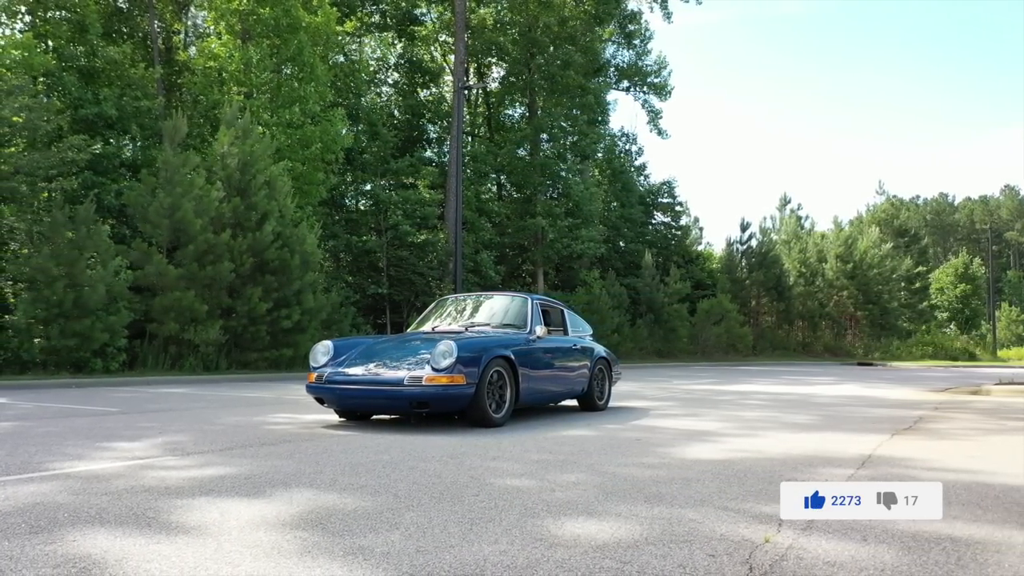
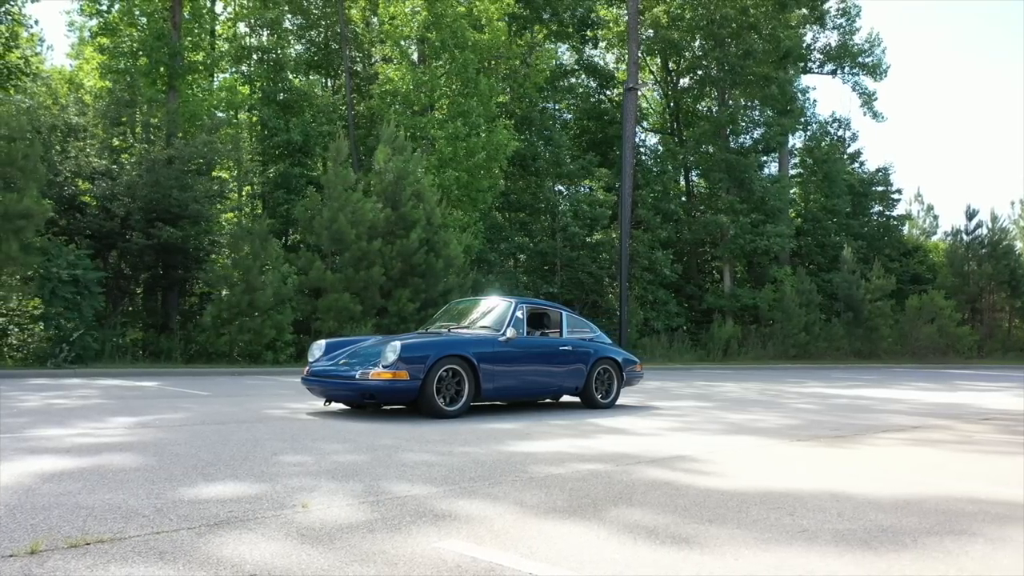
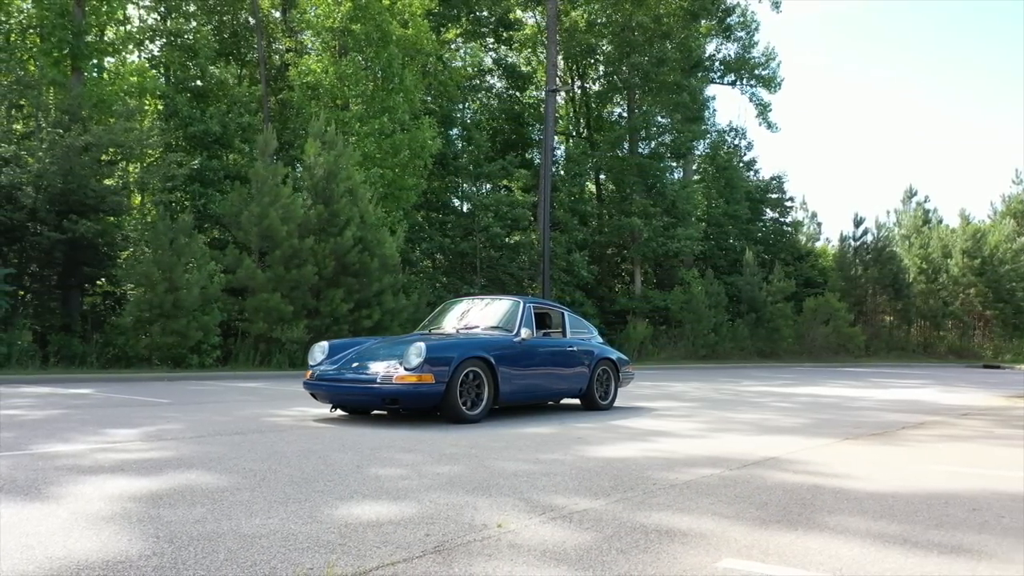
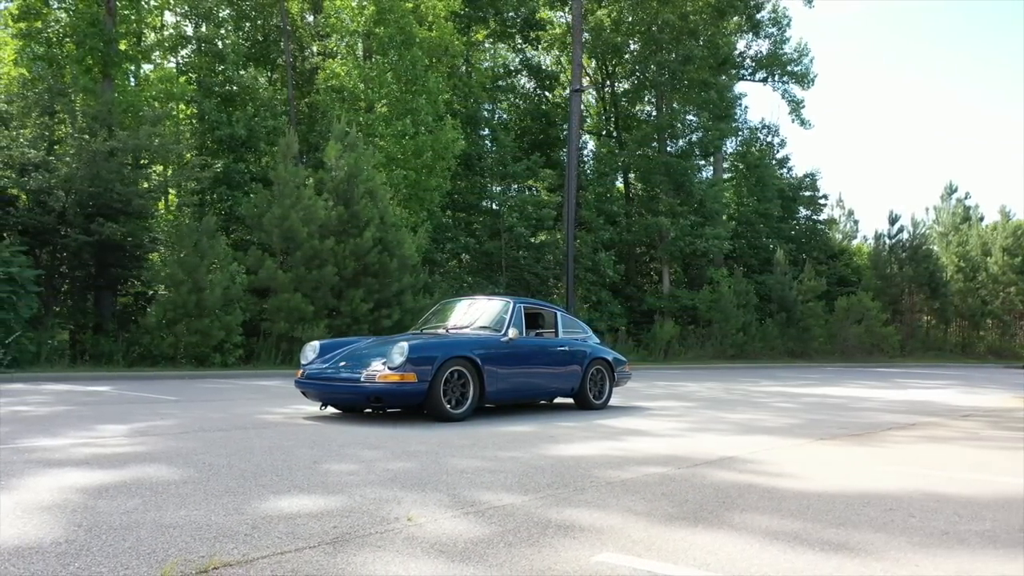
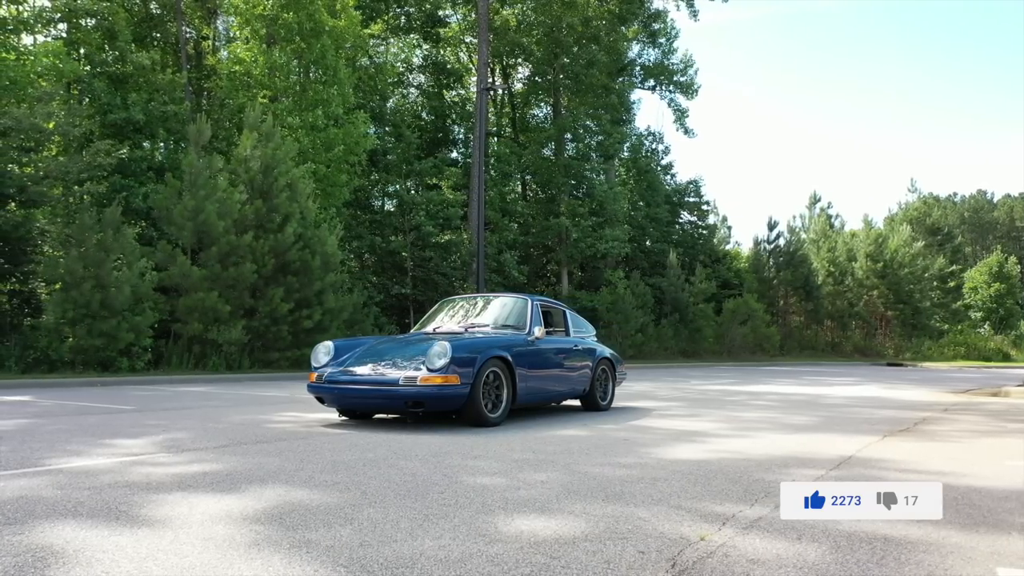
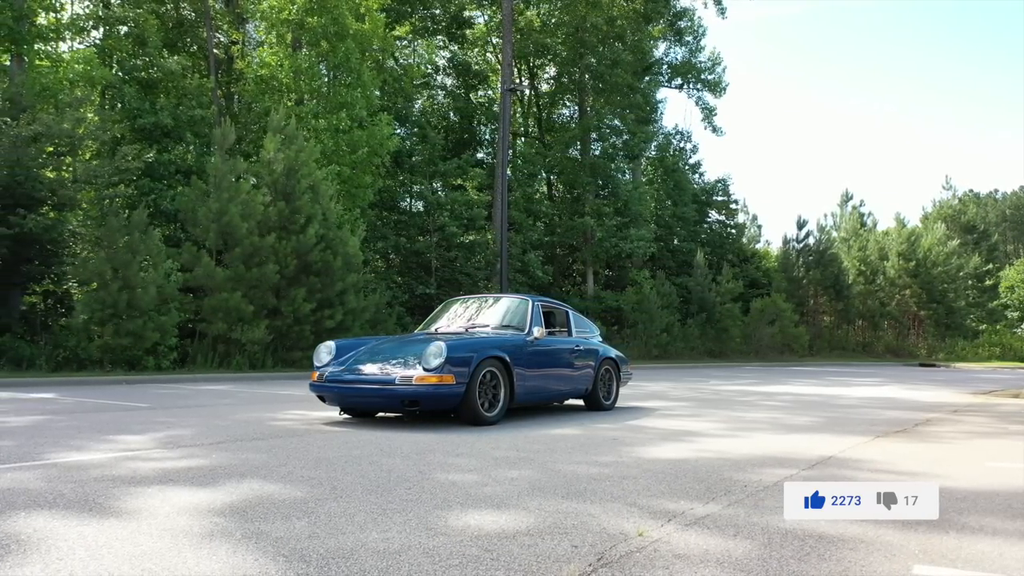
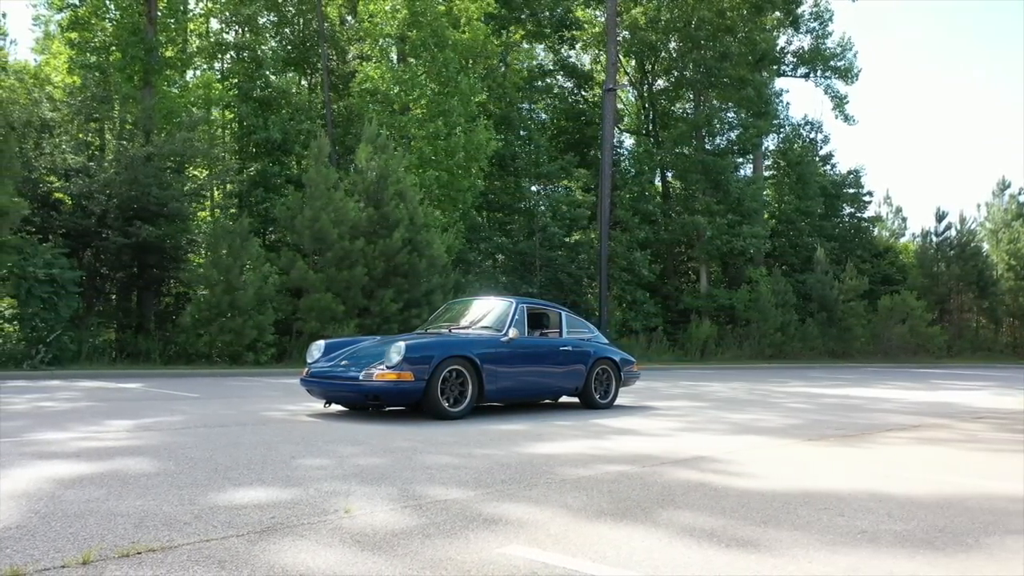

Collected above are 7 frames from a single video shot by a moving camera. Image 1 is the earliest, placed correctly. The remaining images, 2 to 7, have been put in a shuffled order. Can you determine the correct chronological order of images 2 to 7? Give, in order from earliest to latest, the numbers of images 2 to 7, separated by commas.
5, 6, 3, 4, 7, 2
